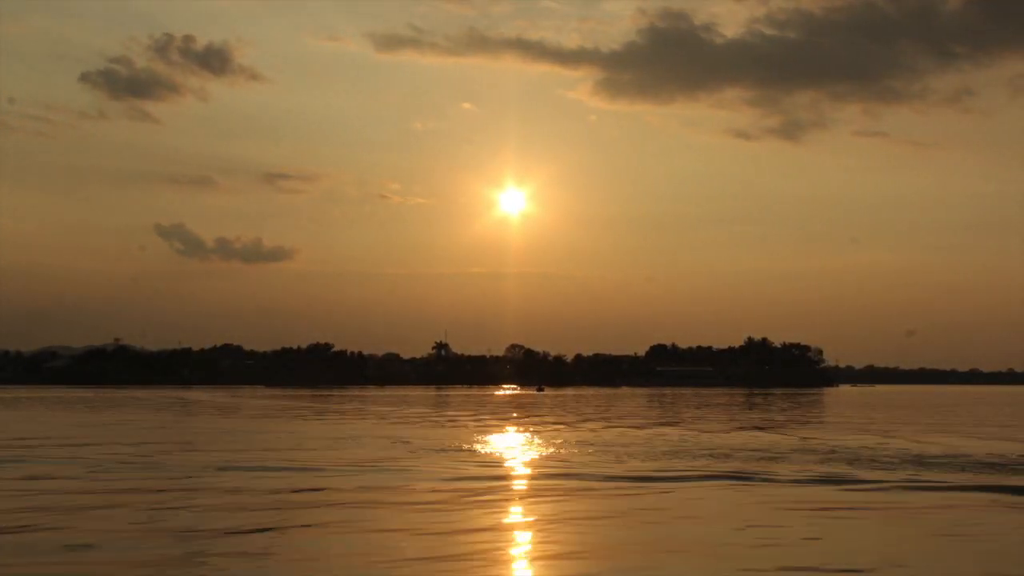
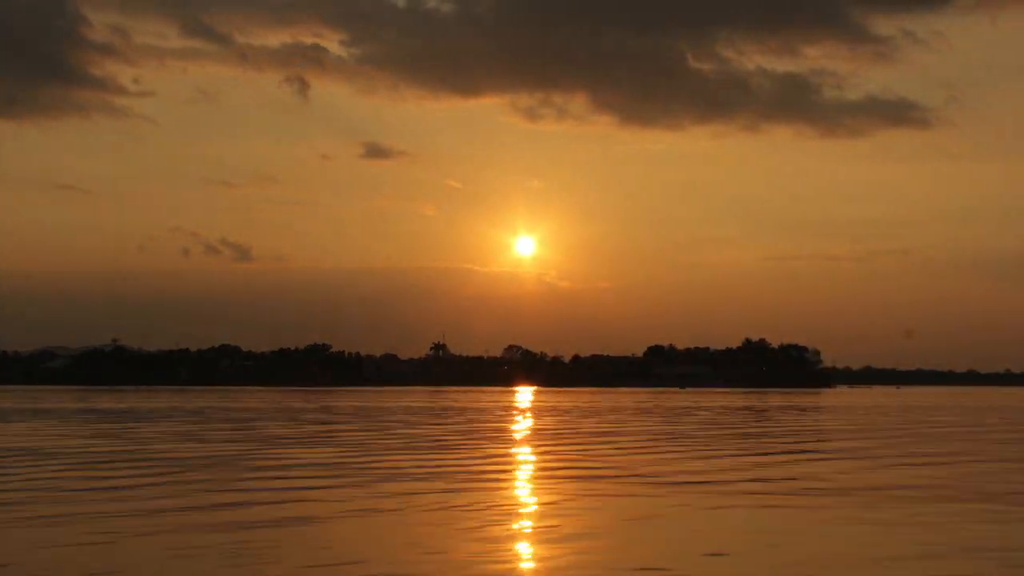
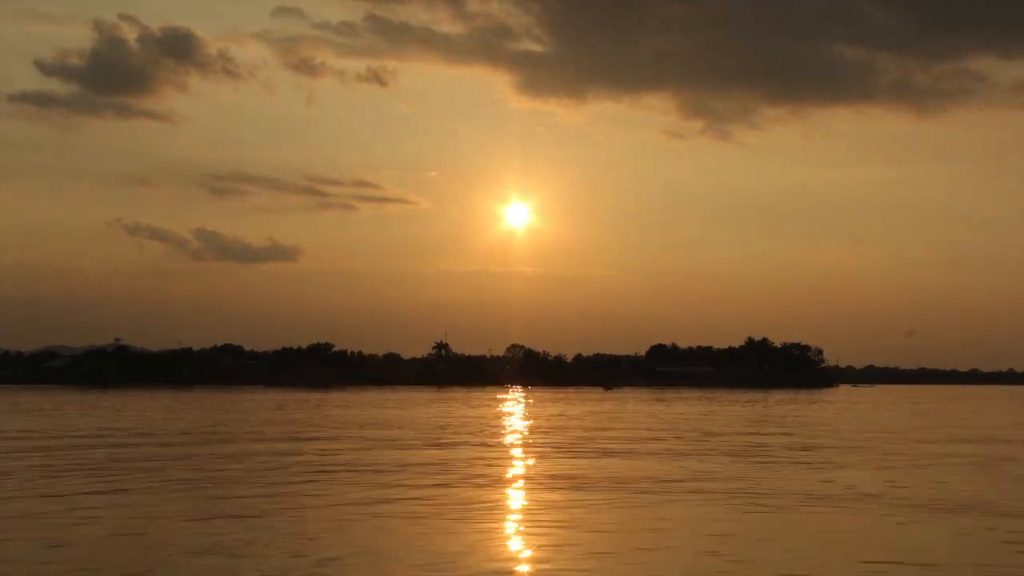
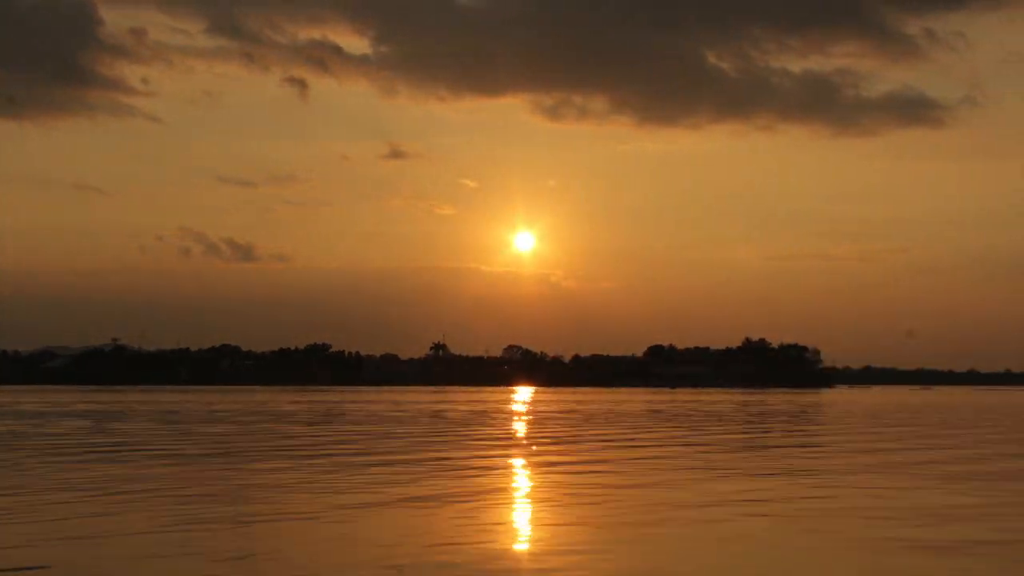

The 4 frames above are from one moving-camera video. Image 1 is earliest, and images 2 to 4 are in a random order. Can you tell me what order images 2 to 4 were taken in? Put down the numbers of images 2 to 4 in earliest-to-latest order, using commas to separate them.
3, 4, 2
